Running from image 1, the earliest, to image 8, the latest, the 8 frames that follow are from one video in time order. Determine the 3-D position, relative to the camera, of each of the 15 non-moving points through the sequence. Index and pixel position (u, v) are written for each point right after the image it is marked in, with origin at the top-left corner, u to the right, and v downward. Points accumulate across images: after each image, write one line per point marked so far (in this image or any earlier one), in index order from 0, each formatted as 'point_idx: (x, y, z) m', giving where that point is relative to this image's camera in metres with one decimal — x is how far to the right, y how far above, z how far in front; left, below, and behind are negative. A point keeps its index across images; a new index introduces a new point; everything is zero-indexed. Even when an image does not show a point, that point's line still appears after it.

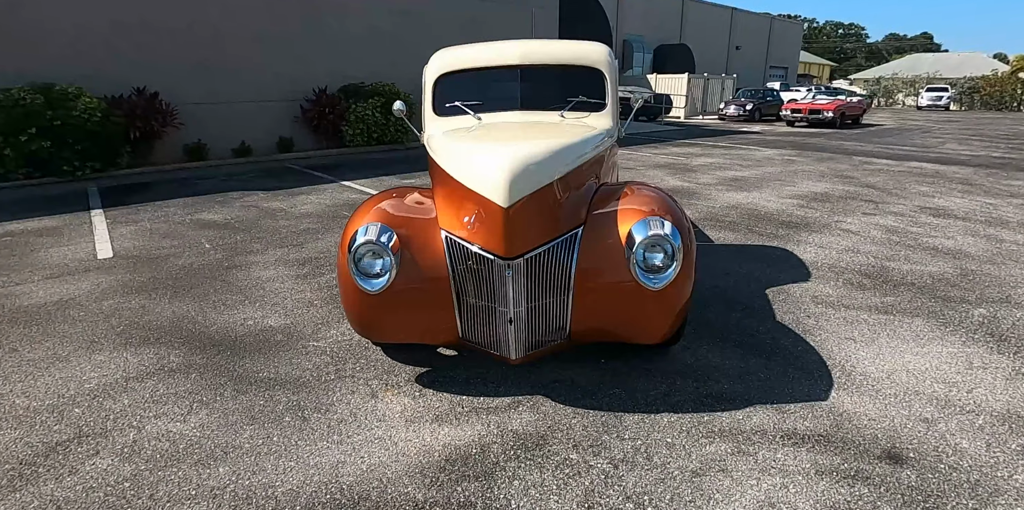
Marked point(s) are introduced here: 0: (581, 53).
0: (+0.5, +1.5, +4.3) m
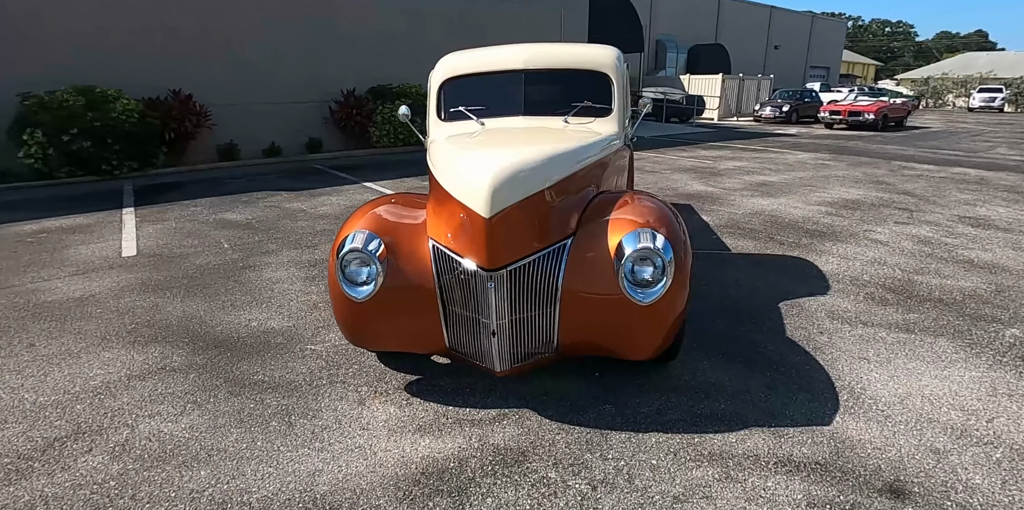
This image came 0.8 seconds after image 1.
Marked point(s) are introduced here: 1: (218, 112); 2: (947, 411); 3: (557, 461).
0: (+0.5, +1.4, +4.2) m
1: (-5.9, +2.8, +11.6) m
2: (+2.4, -0.9, +3.2) m
3: (+0.2, -1.0, +2.8) m
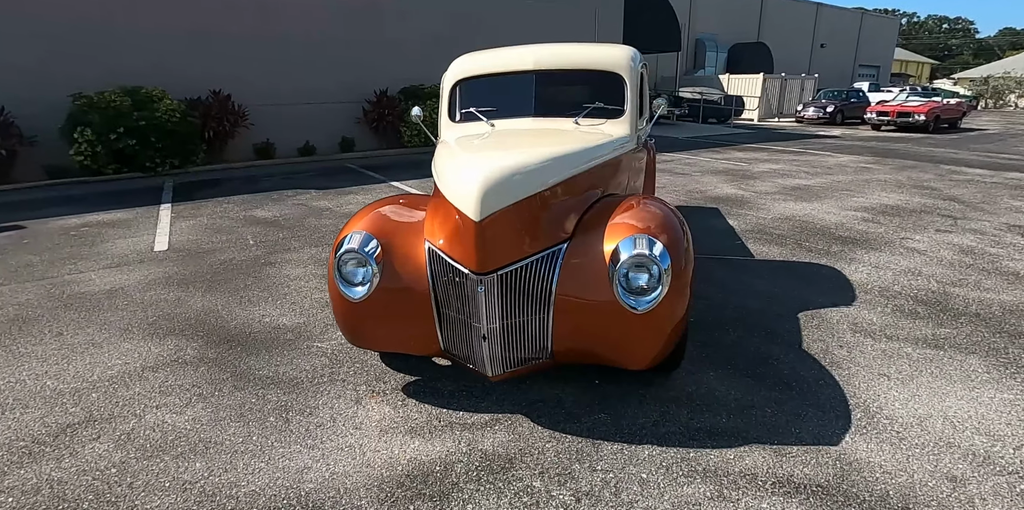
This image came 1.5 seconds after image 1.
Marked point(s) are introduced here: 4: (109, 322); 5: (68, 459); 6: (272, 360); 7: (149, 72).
0: (+0.6, +1.4, +4.1) m
1: (-5.2, +2.9, +12.0) m
2: (+2.3, -0.9, +3.0) m
3: (+0.1, -1.0, +2.7) m
4: (-2.9, -0.5, +4.2) m
5: (-2.2, -1.0, +2.9) m
6: (-1.5, -0.7, +3.7) m
7: (-6.7, +3.4, +10.9) m
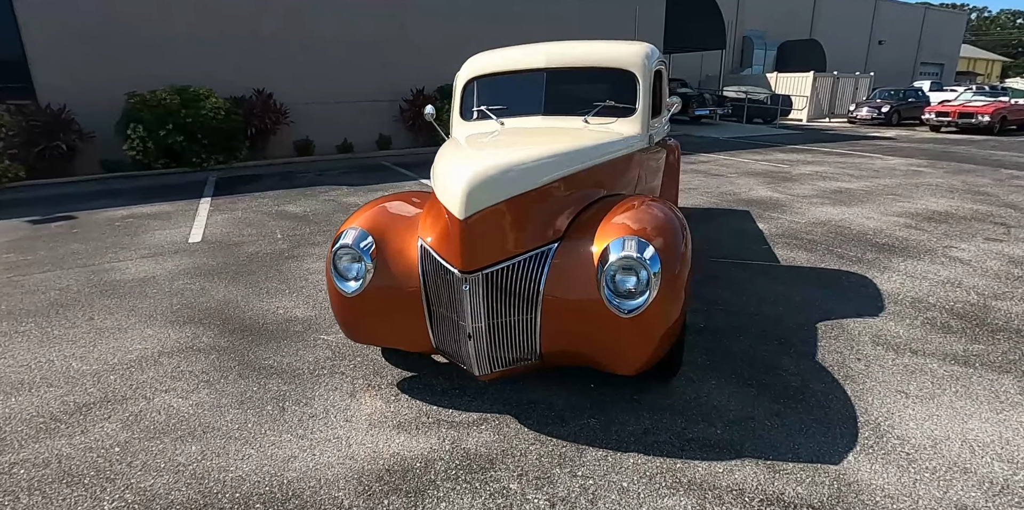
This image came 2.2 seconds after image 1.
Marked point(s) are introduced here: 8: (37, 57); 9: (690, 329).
0: (+0.7, +1.4, +4.0) m
1: (-4.4, +3.1, +12.4) m
2: (+2.3, -1.0, +2.8) m
3: (0.0, -1.0, +2.7) m
4: (-2.8, -0.4, +4.4) m
5: (-2.3, -0.9, +3.1) m
6: (-1.5, -0.6, +3.8) m
7: (-6.0, +3.6, +11.4) m
8: (-8.1, +3.4, +10.1) m
9: (+1.2, -0.5, +3.9) m
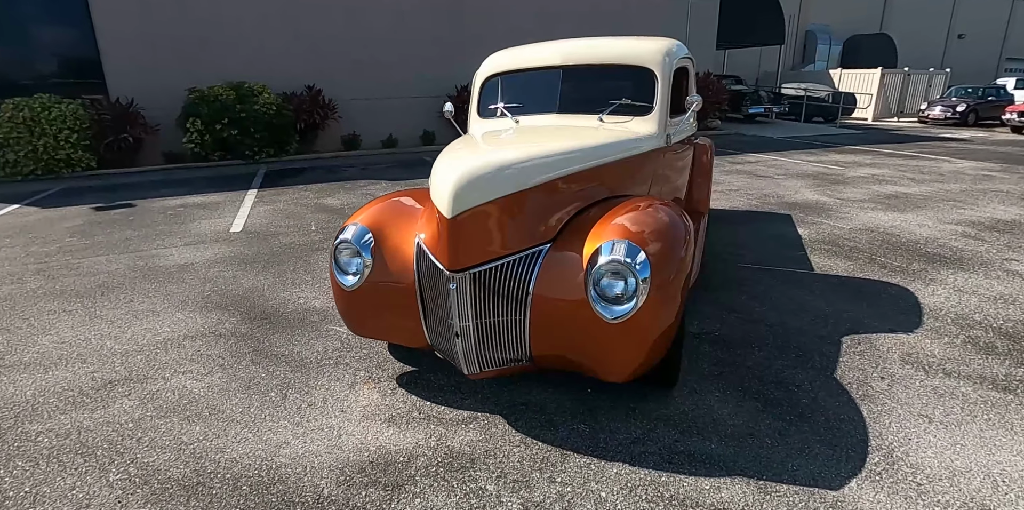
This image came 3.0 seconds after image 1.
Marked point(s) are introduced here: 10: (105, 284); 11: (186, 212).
0: (+0.8, +1.4, +3.9) m
1: (-3.3, +3.3, +12.8) m
2: (+2.2, -1.0, +2.5) m
3: (-0.1, -1.0, +2.7) m
4: (-2.7, -0.3, +4.7) m
5: (-2.3, -0.9, +3.3) m
6: (-1.5, -0.6, +3.9) m
7: (-5.0, +3.8, +11.9) m
8: (-7.3, +3.7, +10.9) m
9: (+1.2, -0.5, +3.8) m
10: (-3.3, -0.2, +4.8) m
11: (-3.7, +0.5, +6.6) m
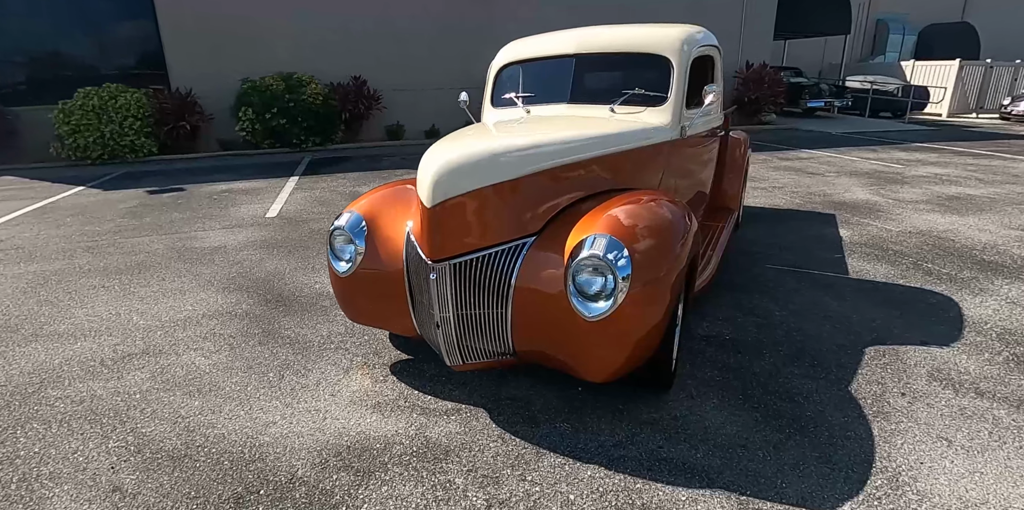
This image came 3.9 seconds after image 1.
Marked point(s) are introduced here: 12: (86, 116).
0: (+0.9, +1.4, +3.7) m
1: (-2.2, +3.5, +12.9) m
2: (+2.0, -1.1, +2.2) m
3: (-0.2, -1.0, +2.6) m
4: (-2.6, -0.1, +4.9) m
5: (-2.4, -0.7, +3.5) m
6: (-1.5, -0.5, +4.0) m
7: (-4.0, +4.1, +12.3) m
8: (-6.4, +4.1, +11.5) m
9: (+1.2, -0.5, +3.6) m
10: (-3.2, -0.1, +5.1) m
11: (-3.3, +0.7, +6.9) m
12: (-7.4, +2.4, +10.2) m
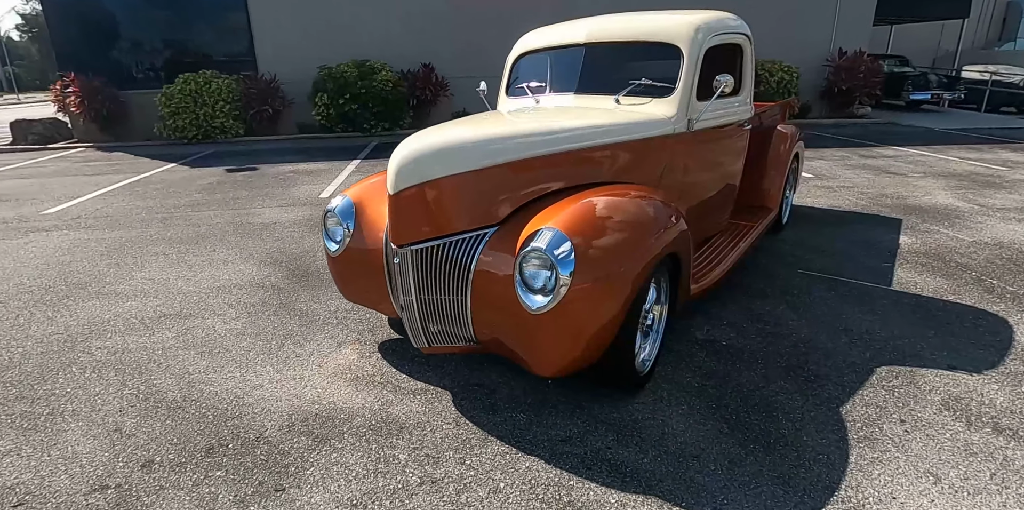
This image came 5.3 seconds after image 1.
0: (+0.9, +1.4, +3.6) m
1: (-0.5, +3.8, +13.1) m
2: (+1.6, -1.1, +2.0) m
3: (-0.4, -0.9, +2.7) m
4: (-2.4, +0.1, +5.3) m
5: (-2.4, -0.5, +3.9) m
6: (-1.4, -0.3, +4.3) m
7: (-2.3, +4.5, +12.7) m
8: (-4.7, +4.6, +12.3) m
9: (+1.1, -0.5, +3.4) m
10: (-2.9, +0.2, +5.6) m
11: (-2.7, +1.0, +7.4) m
12: (-6.1, +3.0, +11.3) m
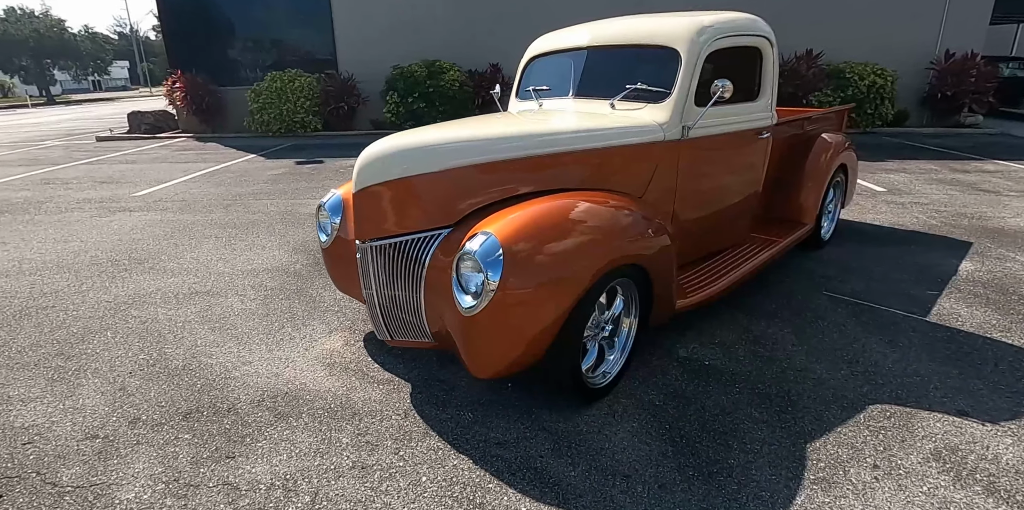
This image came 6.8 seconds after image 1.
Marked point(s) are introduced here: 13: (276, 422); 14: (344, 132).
0: (+0.9, +1.3, +3.4) m
1: (+1.3, +3.8, +13.0) m
2: (+1.2, -1.2, +1.7) m
3: (-0.7, -0.9, +2.8) m
4: (-2.1, +0.2, +5.7) m
5: (-2.5, -0.4, +4.3) m
6: (-1.4, -0.2, +4.5) m
7: (-0.5, +4.6, +13.0) m
8: (-3.0, +4.8, +13.0) m
9: (+1.0, -0.6, +3.2) m
10: (-2.6, +0.4, +6.1) m
11: (-2.0, +1.1, +7.8) m
12: (-4.6, +3.3, +12.2) m
13: (-1.2, -0.8, +2.9) m
14: (-3.3, +2.7, +12.8) m
